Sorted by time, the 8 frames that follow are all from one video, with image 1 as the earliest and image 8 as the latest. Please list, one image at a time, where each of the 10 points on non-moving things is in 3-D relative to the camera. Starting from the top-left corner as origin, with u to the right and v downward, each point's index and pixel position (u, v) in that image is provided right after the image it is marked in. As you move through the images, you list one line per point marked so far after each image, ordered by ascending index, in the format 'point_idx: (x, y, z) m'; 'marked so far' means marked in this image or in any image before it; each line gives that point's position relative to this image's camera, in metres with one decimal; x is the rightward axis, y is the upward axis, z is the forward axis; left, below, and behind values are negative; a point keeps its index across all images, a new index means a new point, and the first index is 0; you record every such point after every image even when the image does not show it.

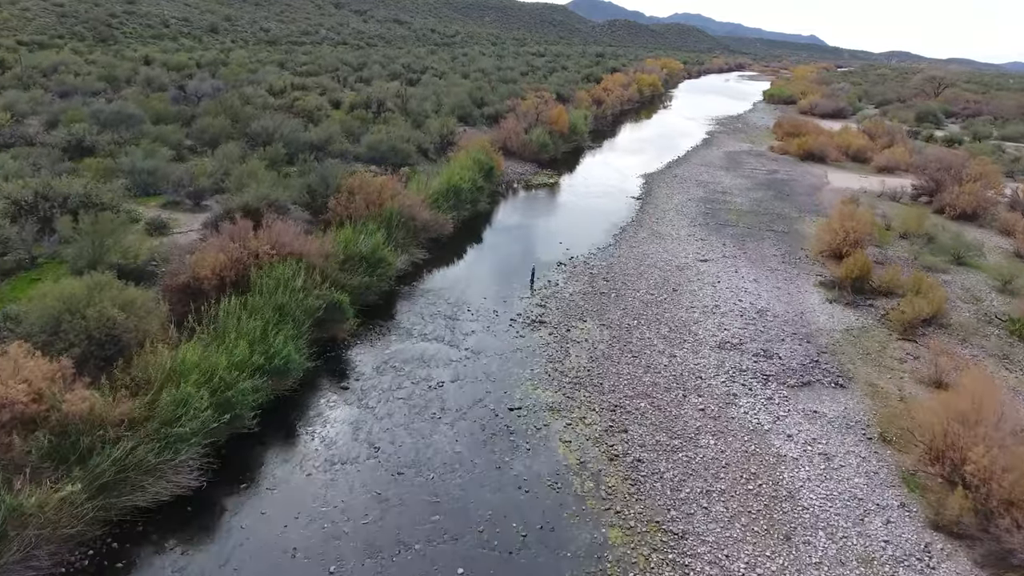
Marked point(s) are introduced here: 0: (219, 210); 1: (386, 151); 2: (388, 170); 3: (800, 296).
0: (-5.8, +1.5, +12.5) m
1: (-3.8, +4.1, +19.2) m
2: (-3.6, +3.3, +18.3) m
3: (+6.3, -0.2, +13.7) m
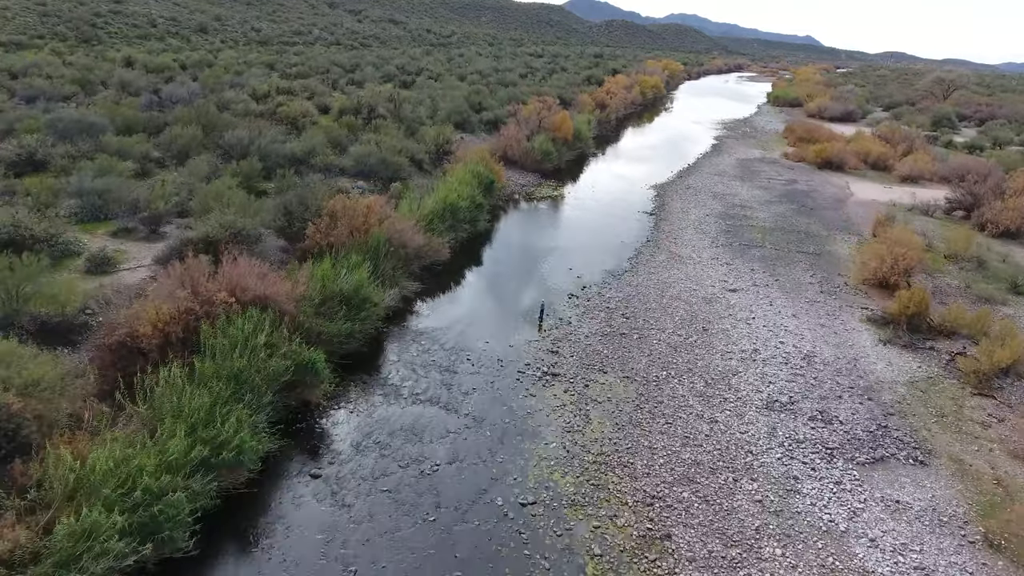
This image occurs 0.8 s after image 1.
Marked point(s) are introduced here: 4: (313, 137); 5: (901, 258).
0: (-5.7, +0.8, +10.6) m
1: (-3.8, +3.4, +17.4) m
2: (-3.5, +2.6, +16.5) m
3: (+6.4, -0.9, +12.0) m
4: (-6.1, +4.6, +19.3) m
5: (+8.5, +0.7, +13.9) m
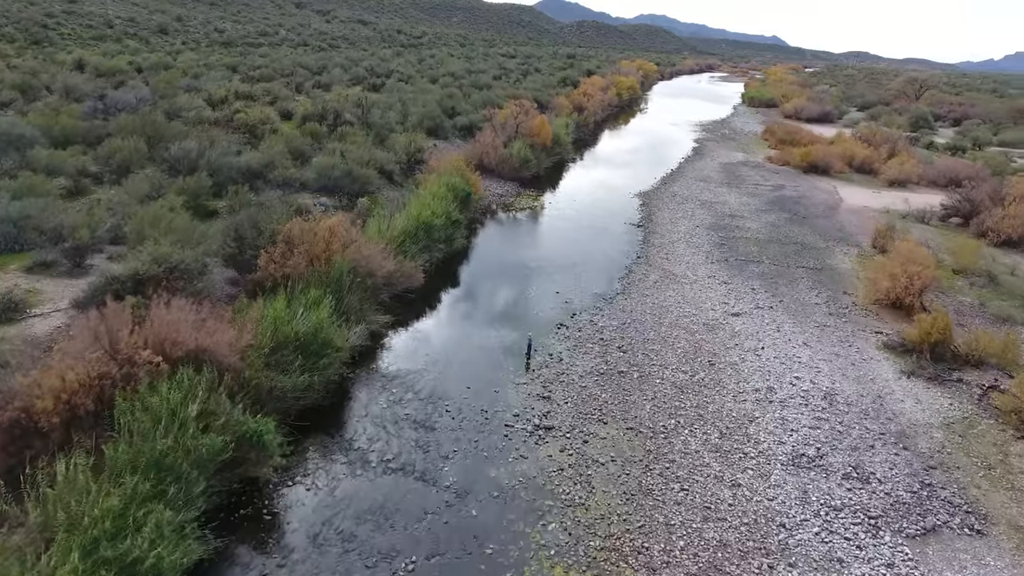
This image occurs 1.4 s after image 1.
0: (-5.9, +0.1, +9.0) m
1: (-4.3, +2.8, +15.9) m
2: (-4.0, +2.0, +15.0) m
3: (+6.1, -1.4, +10.8) m
4: (-6.7, +3.9, +17.7) m
5: (+8.2, +0.2, +12.9) m
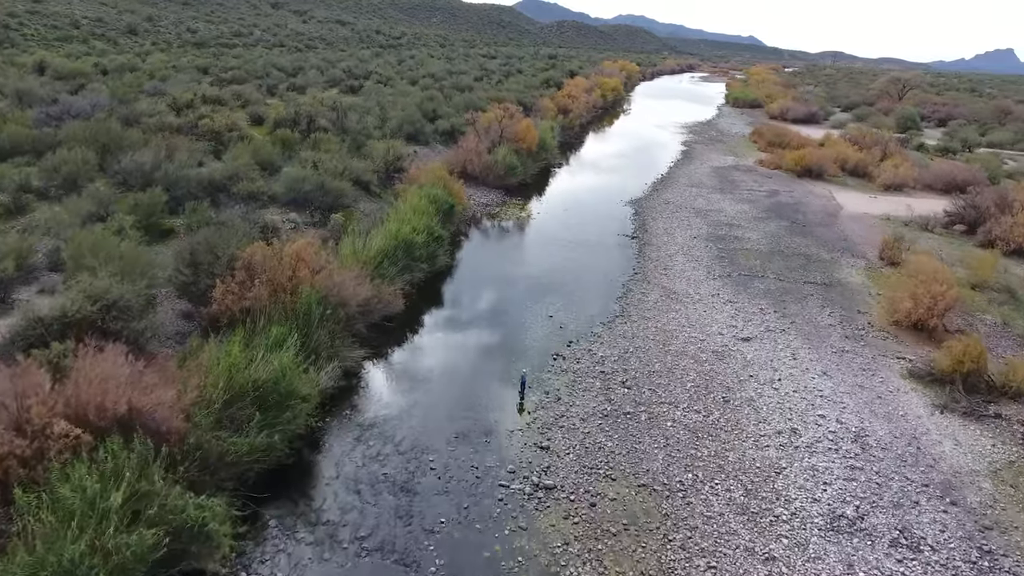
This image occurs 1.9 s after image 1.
0: (-6.0, -0.4, +7.7) m
1: (-4.6, +2.2, +14.6) m
2: (-4.3, +1.4, +13.7) m
3: (+6.0, -1.8, +9.8) m
4: (-7.1, +3.4, +16.3) m
5: (+8.0, -0.1, +11.9) m
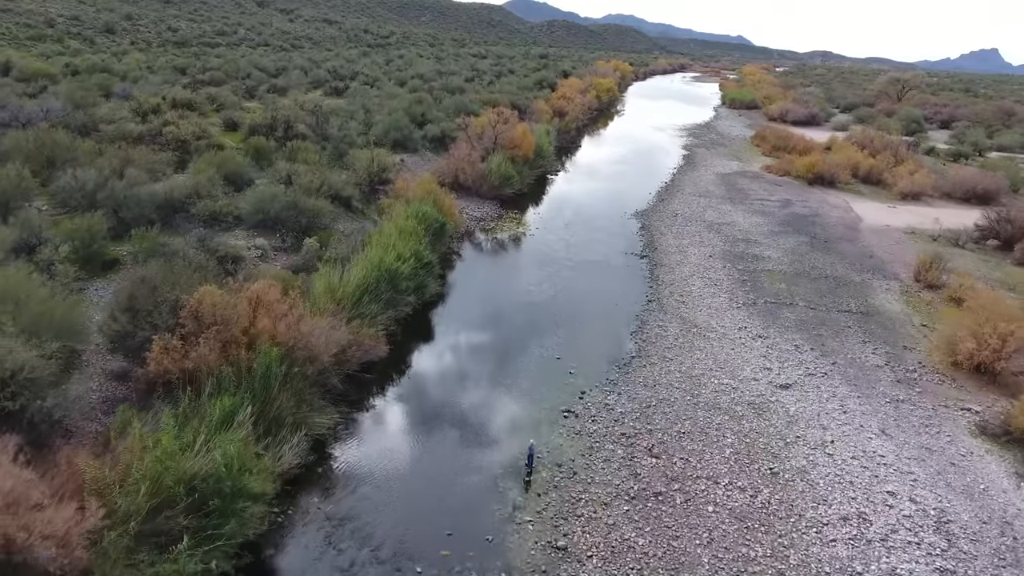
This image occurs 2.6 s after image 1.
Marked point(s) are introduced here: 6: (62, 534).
0: (-5.9, -1.1, +6.0) m
1: (-4.6, +1.6, +12.9) m
2: (-4.3, +0.8, +12.0) m
3: (+6.0, -2.4, +8.3) m
4: (-7.1, +2.7, +14.6) m
5: (+8.0, -0.7, +10.4) m
6: (-3.4, -1.9, +4.9) m
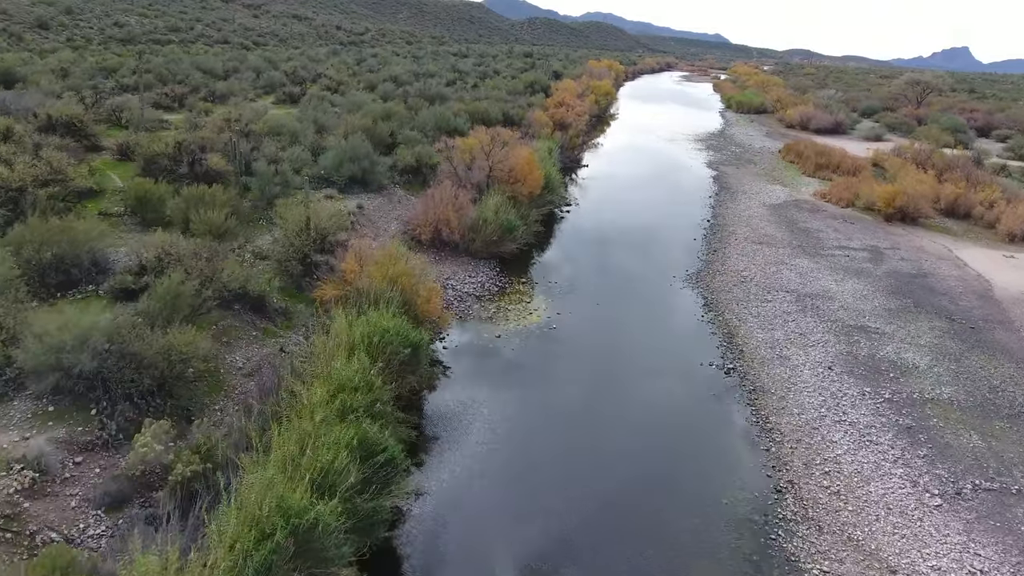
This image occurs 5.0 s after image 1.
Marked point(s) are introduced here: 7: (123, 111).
0: (-5.4, -3.4, +0.1) m
1: (-4.3, -0.7, +7.0) m
2: (-3.9, -1.5, +6.1) m
3: (+6.5, -4.5, +2.7) m
4: (-6.9, +0.4, +8.6) m
5: (+8.4, -2.9, +4.9) m
6: (-2.9, -4.1, -1.0) m
7: (-12.0, +5.4, +19.5) m
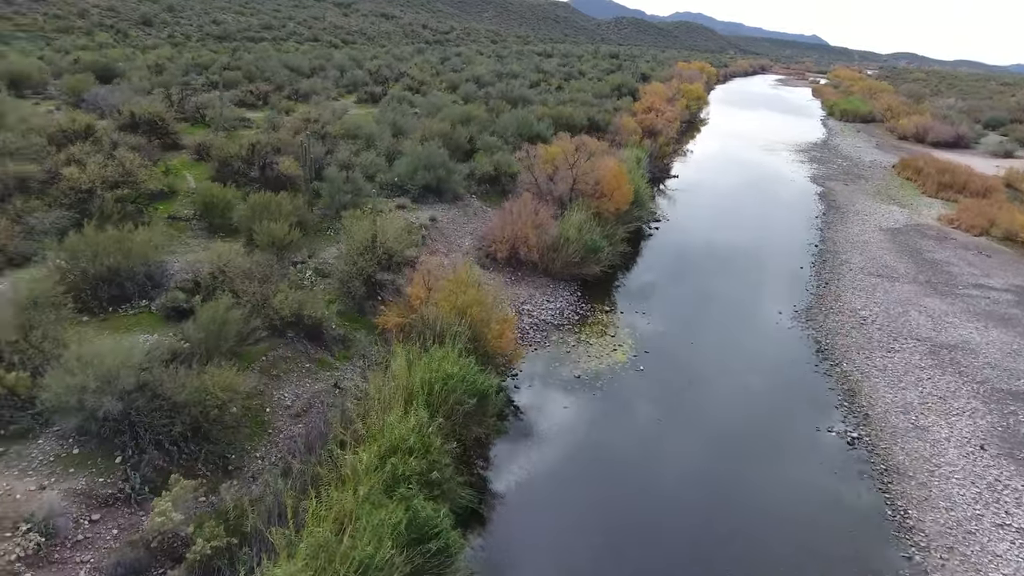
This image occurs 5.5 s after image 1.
0: (-5.5, -3.6, -0.6) m
1: (-3.5, -1.0, +6.1) m
2: (-3.3, -1.8, +5.3) m
3: (+6.6, -5.4, +0.7) m
4: (-5.8, +0.3, +8.0) m
5: (+8.8, -3.9, +2.6) m
6: (-3.1, -4.5, -1.9) m
7: (-9.4, +5.4, +19.4) m
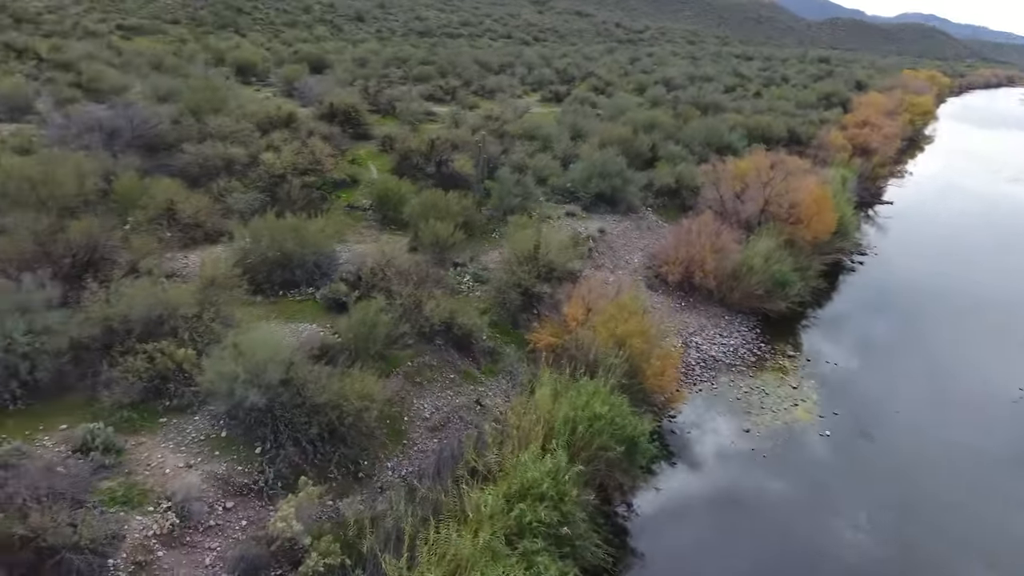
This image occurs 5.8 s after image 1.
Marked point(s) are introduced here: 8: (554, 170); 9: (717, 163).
0: (-6.0, -3.2, +0.1) m
1: (-2.1, -0.9, +6.1) m
2: (-2.2, -1.8, +5.2) m
3: (+5.6, -6.5, -1.7) m
4: (-3.7, +0.5, +8.5) m
5: (+8.4, -5.2, -0.4) m
6: (-4.2, -4.4, -1.8) m
7: (-3.6, +5.9, +20.3) m
8: (+1.0, +2.7, +14.4) m
9: (+5.1, +3.1, +15.6) m
